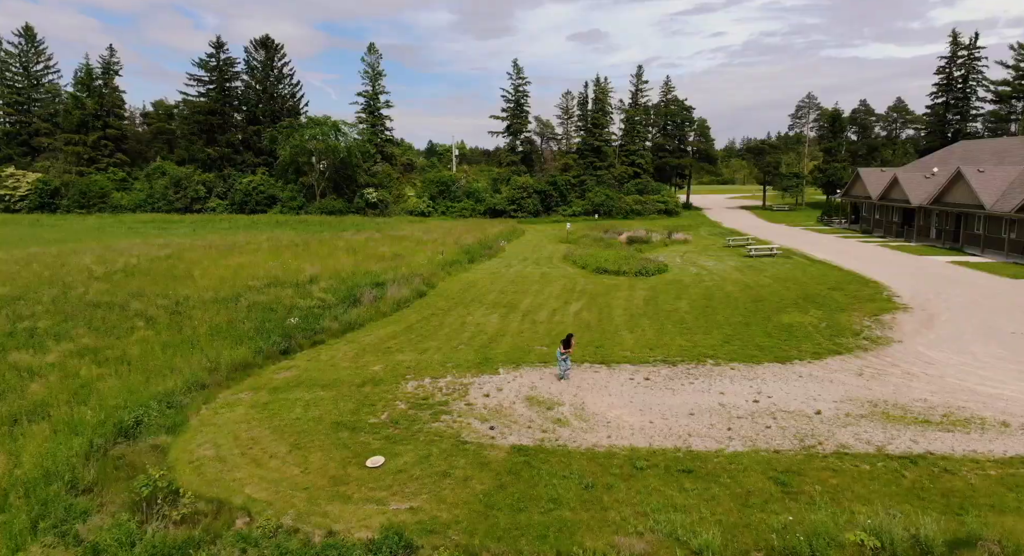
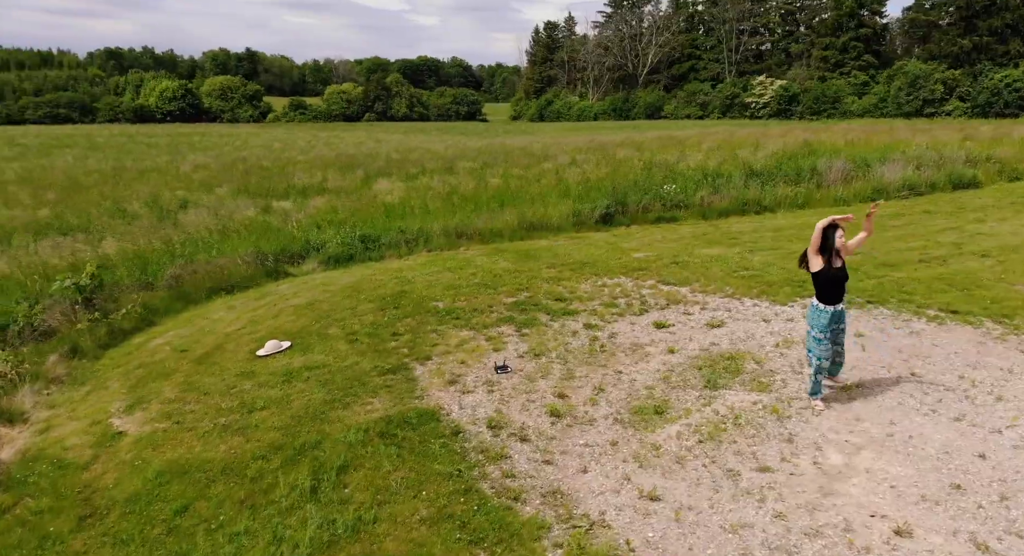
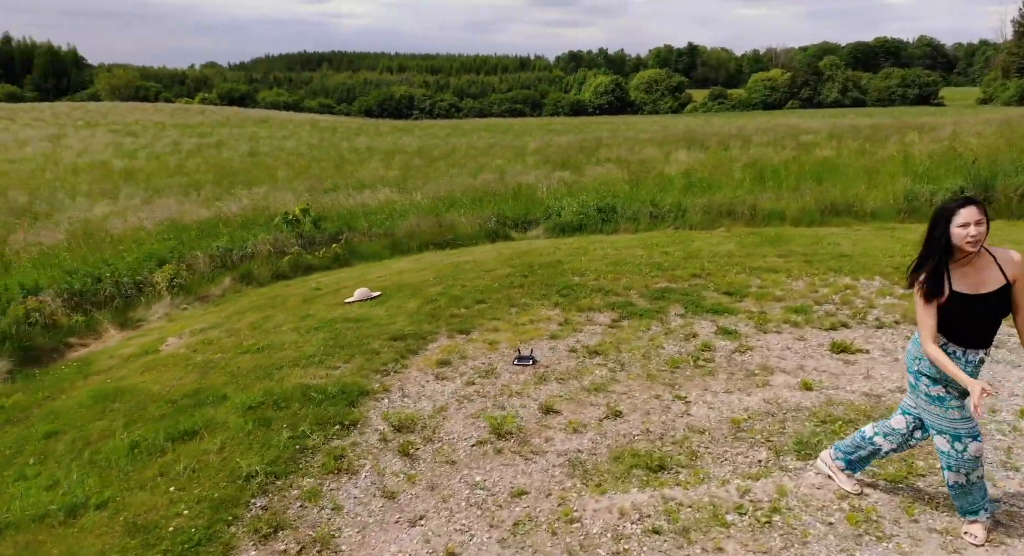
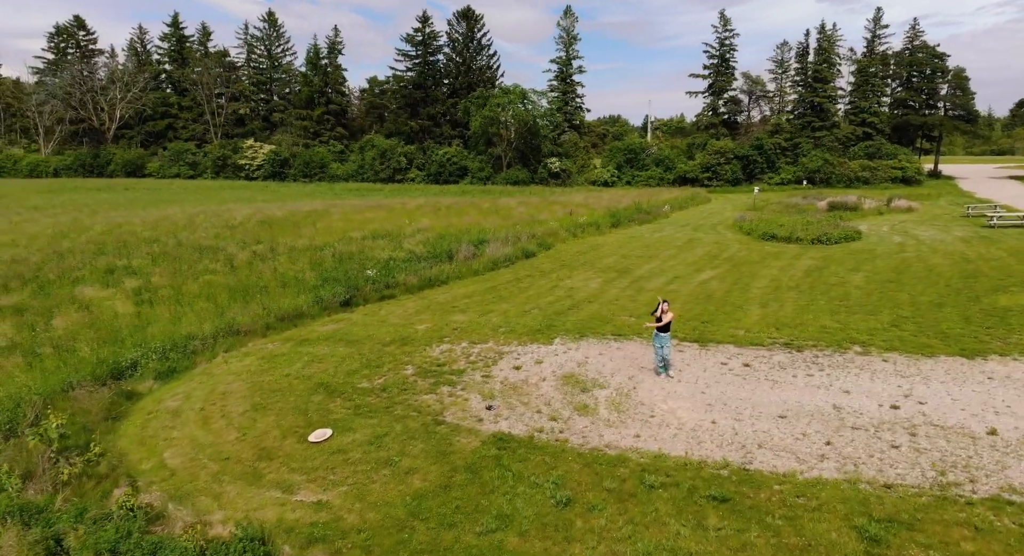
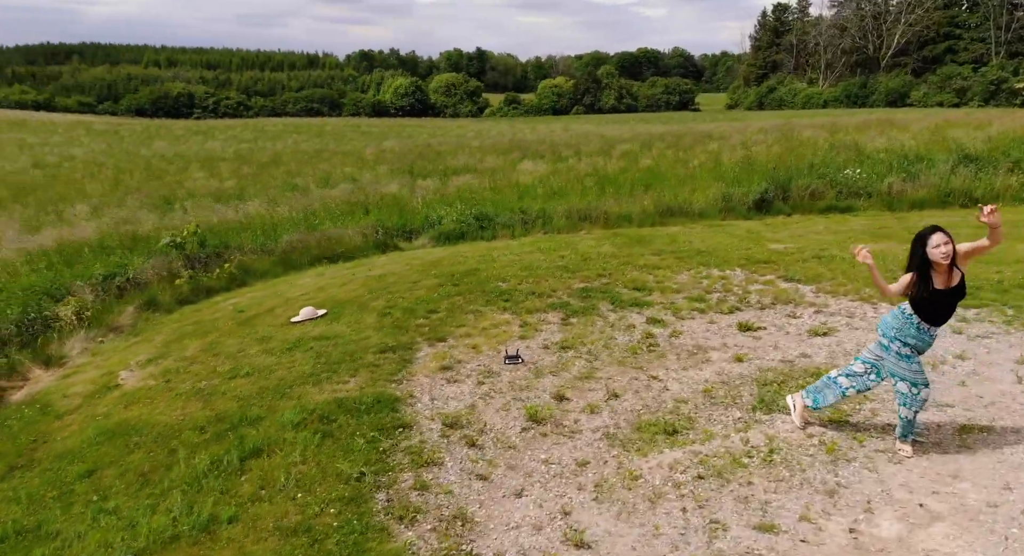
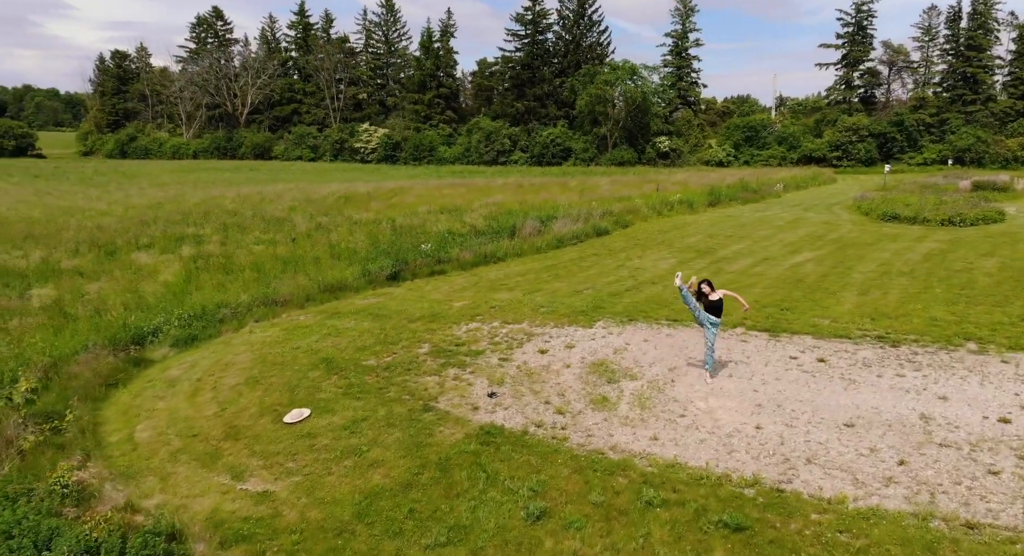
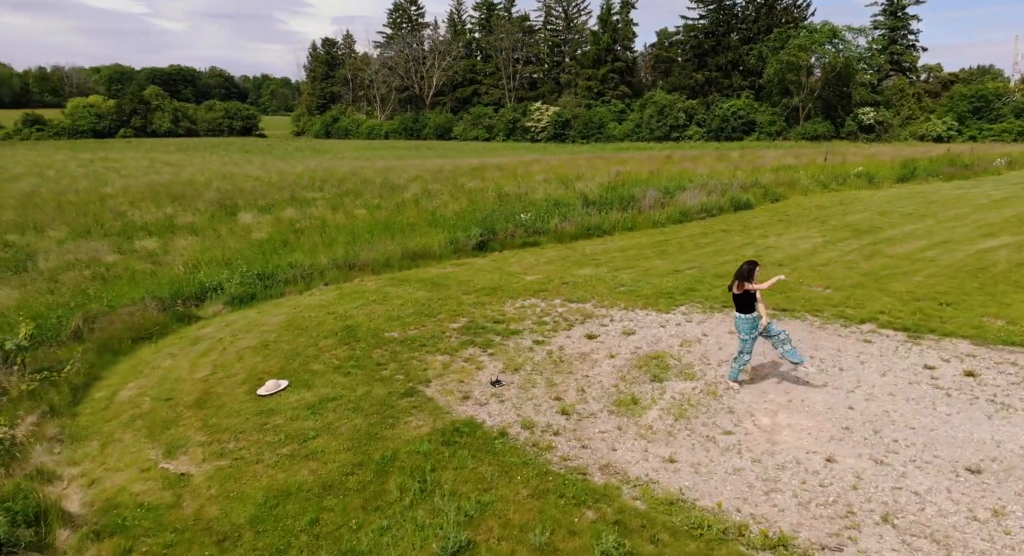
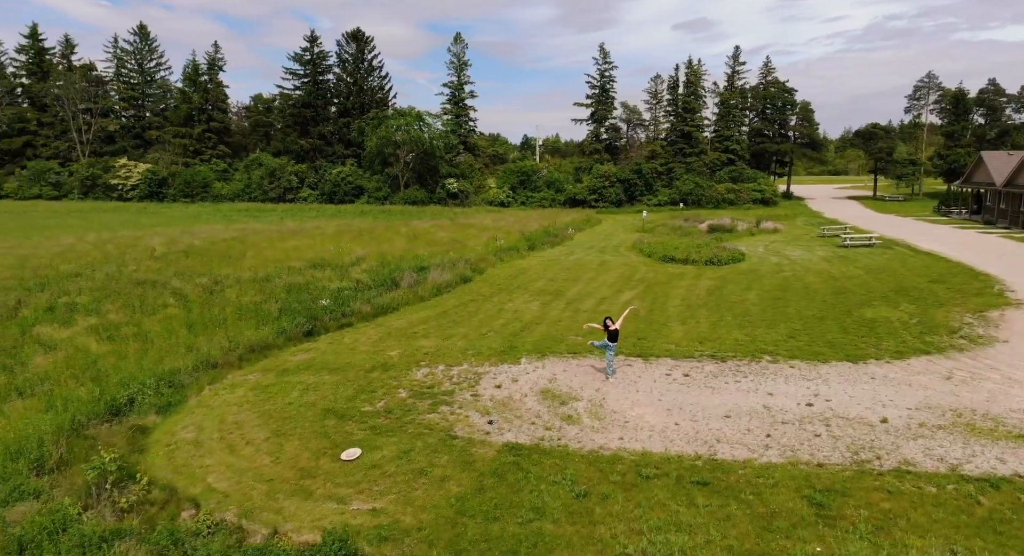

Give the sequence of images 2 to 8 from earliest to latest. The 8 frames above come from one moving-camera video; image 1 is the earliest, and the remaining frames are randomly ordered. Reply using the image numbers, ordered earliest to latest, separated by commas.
8, 4, 6, 7, 2, 5, 3
